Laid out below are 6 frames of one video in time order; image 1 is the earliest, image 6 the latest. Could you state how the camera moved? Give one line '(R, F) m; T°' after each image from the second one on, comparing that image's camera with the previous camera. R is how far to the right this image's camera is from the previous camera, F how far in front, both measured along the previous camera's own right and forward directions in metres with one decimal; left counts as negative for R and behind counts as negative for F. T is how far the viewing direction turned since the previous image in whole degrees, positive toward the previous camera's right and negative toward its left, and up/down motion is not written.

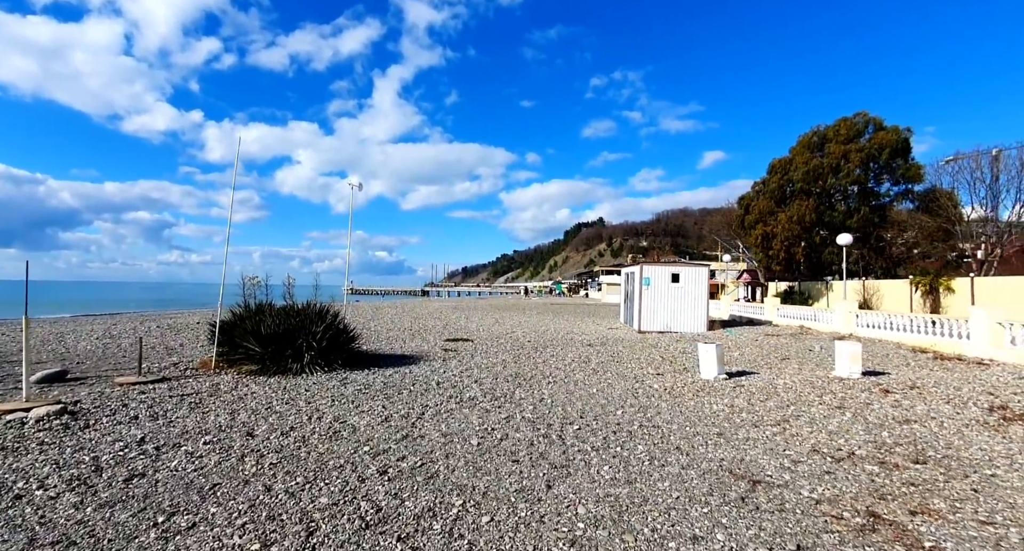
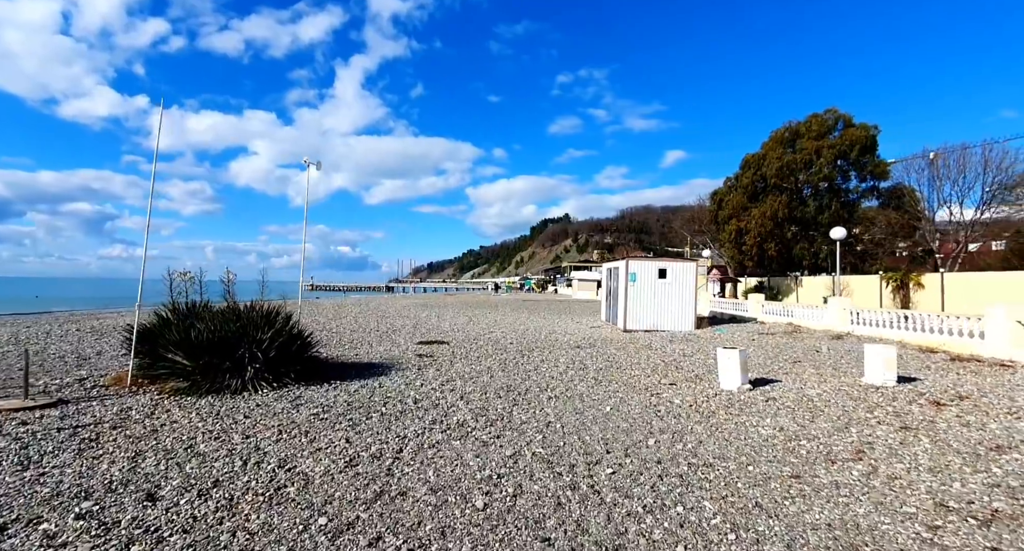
(-0.4, +1.4) m; +4°
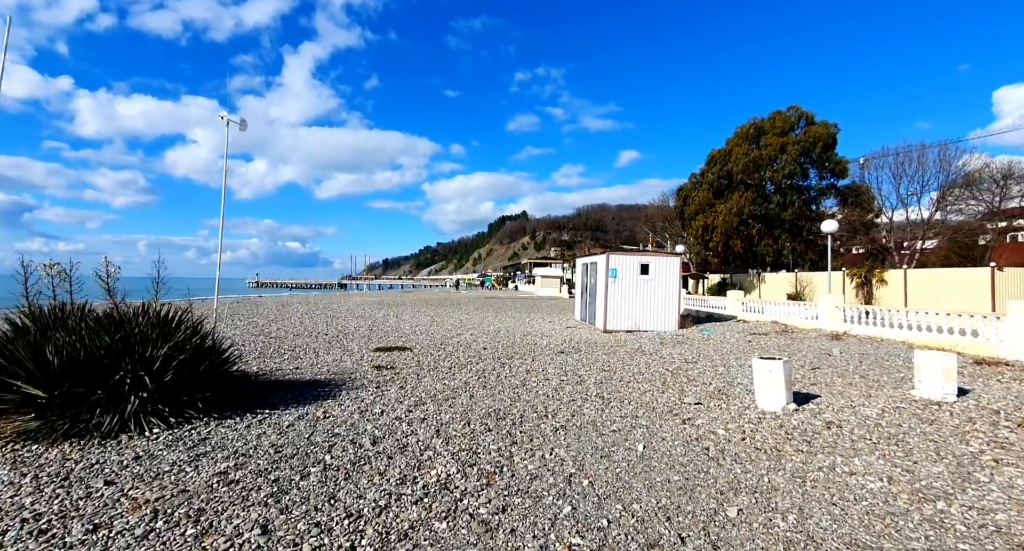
(-0.4, +1.8) m; +5°
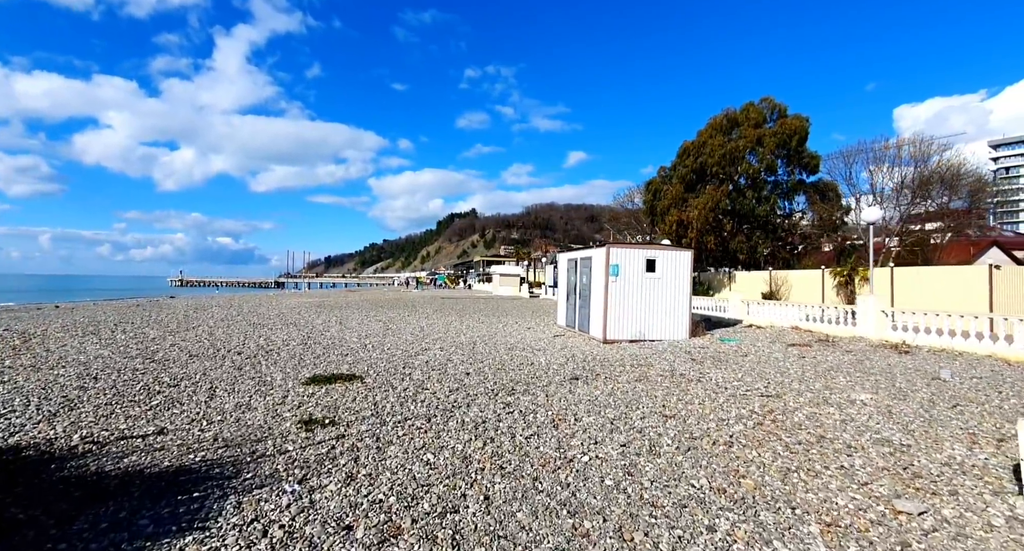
(-0.8, +3.3) m; +6°
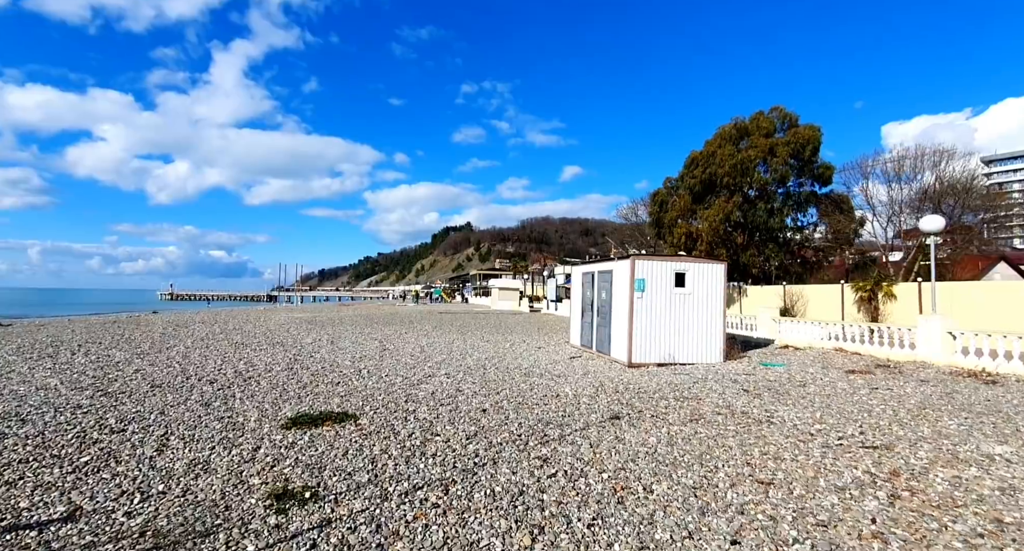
(-0.5, +1.4) m; +1°
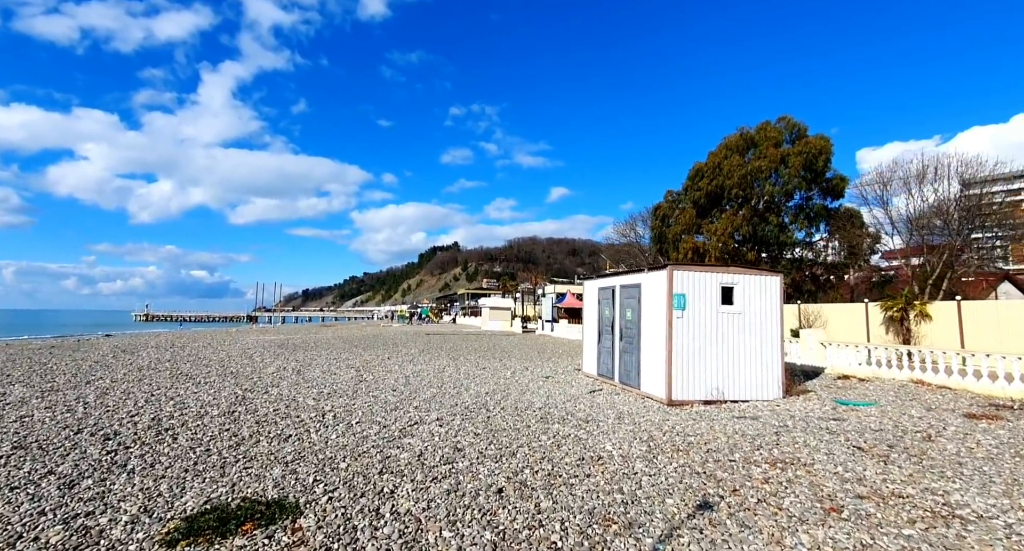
(-0.4, +2.4) m; +1°
